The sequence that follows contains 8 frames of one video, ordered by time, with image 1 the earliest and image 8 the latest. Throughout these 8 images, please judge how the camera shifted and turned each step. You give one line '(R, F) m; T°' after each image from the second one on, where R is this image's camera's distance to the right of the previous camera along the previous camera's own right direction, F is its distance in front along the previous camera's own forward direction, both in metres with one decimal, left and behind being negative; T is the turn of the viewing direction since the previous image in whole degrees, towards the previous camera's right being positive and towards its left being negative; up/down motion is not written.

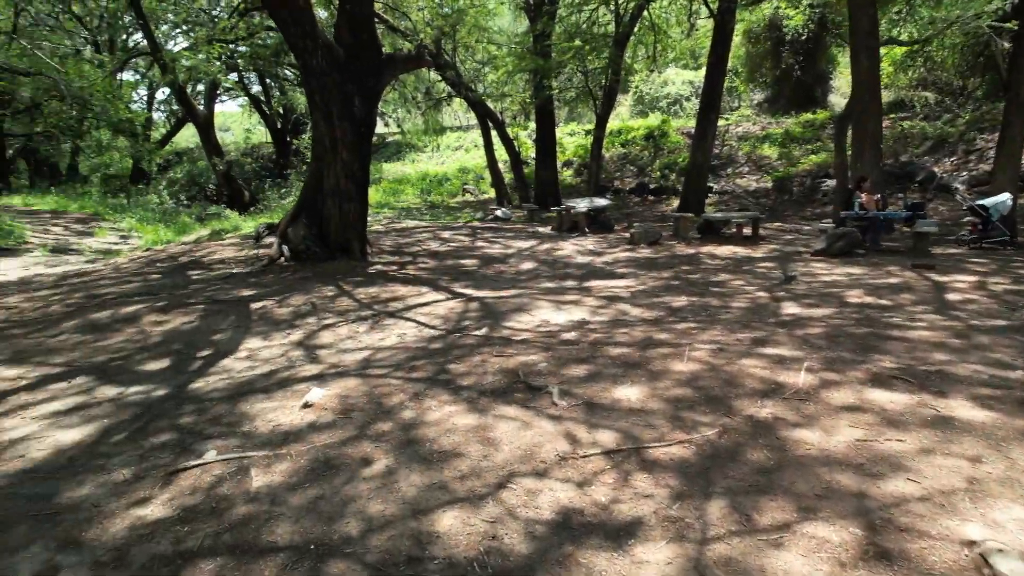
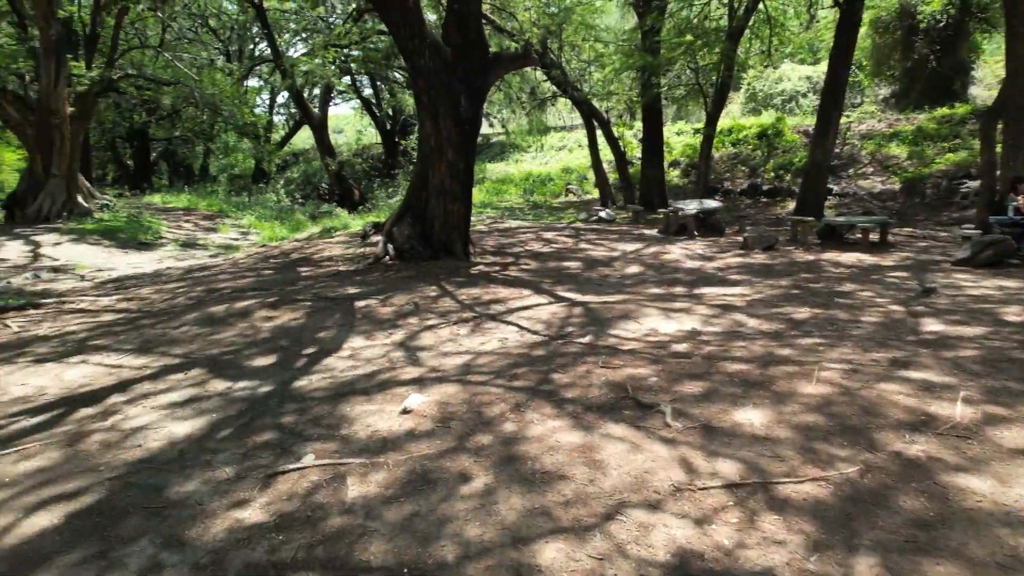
(0.0, +0.2) m; -8°
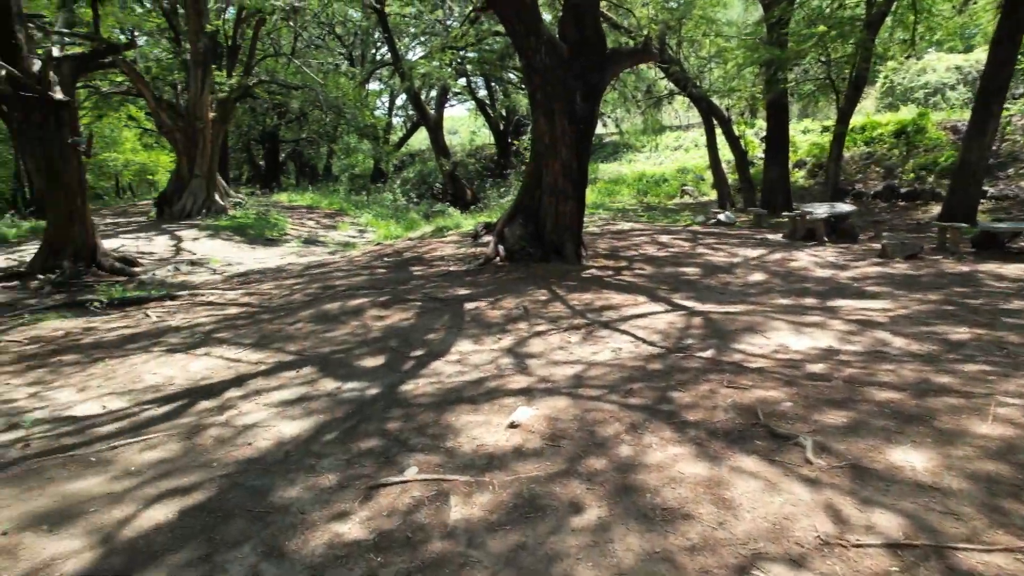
(0.0, +0.2) m; -9°
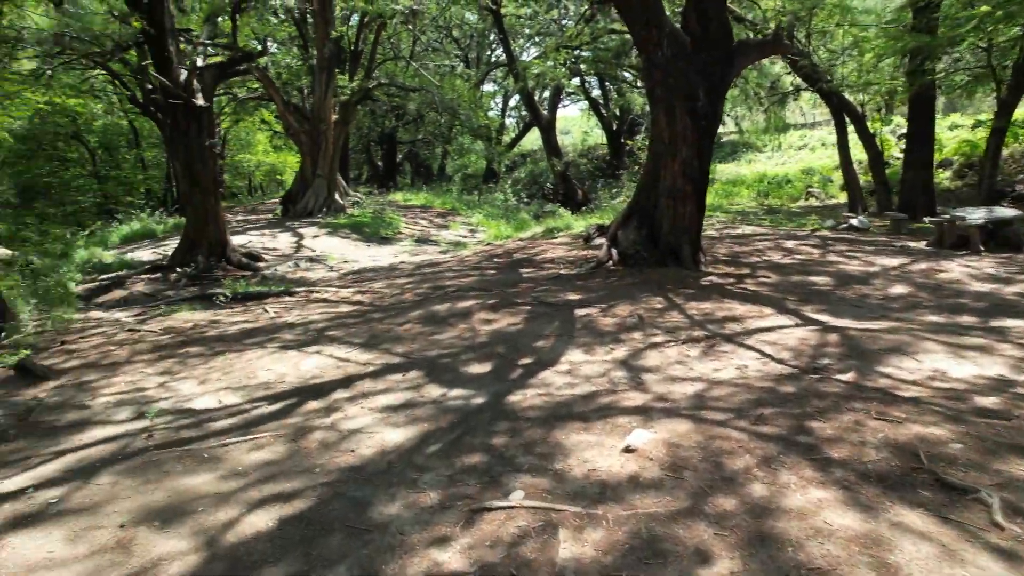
(0.0, +0.2) m; -9°
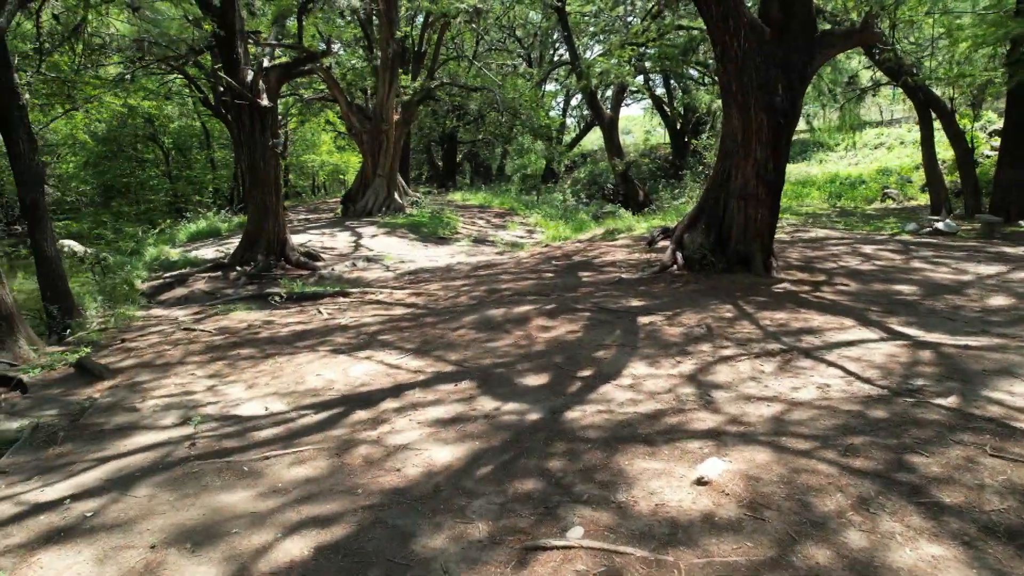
(0.0, +0.3) m; -5°
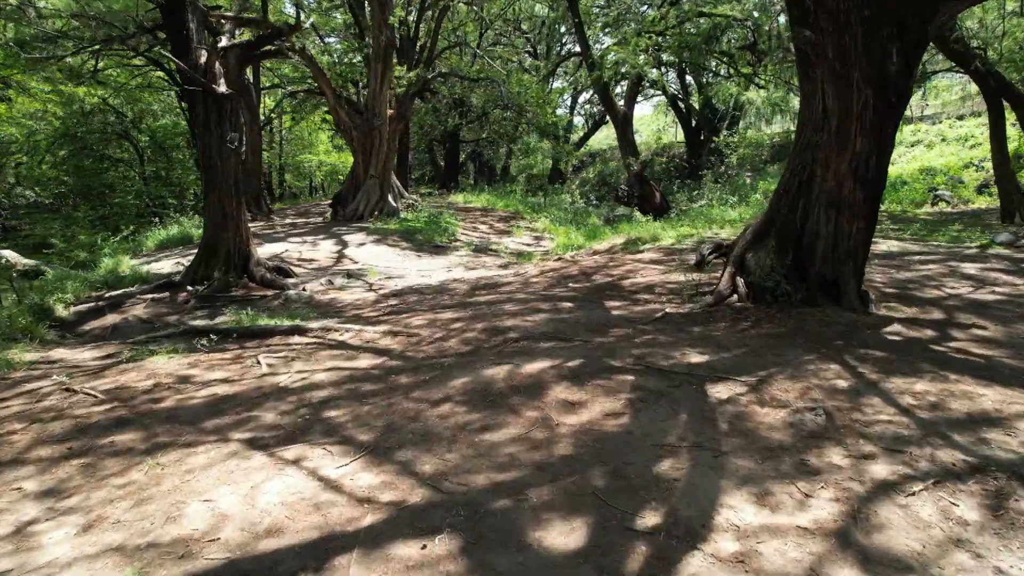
(0.0, +1.7) m; 0°
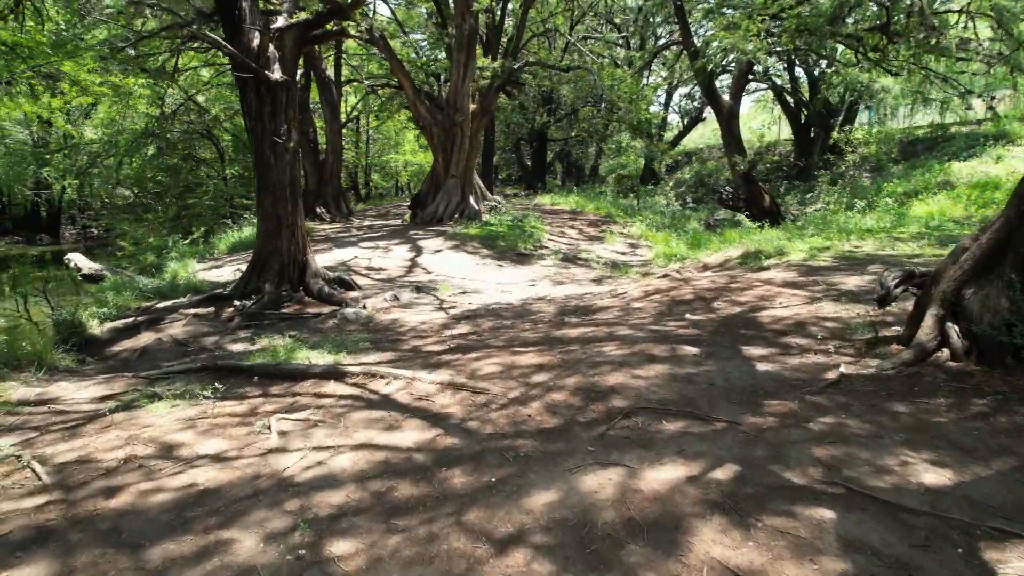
(-0.1, +1.5) m; -7°
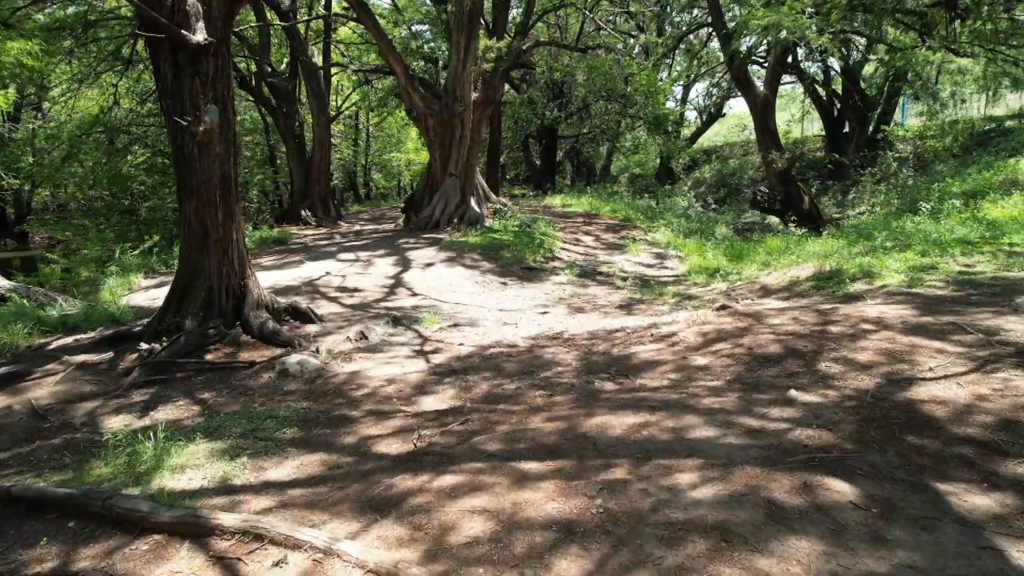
(0.0, +2.0) m; -1°
